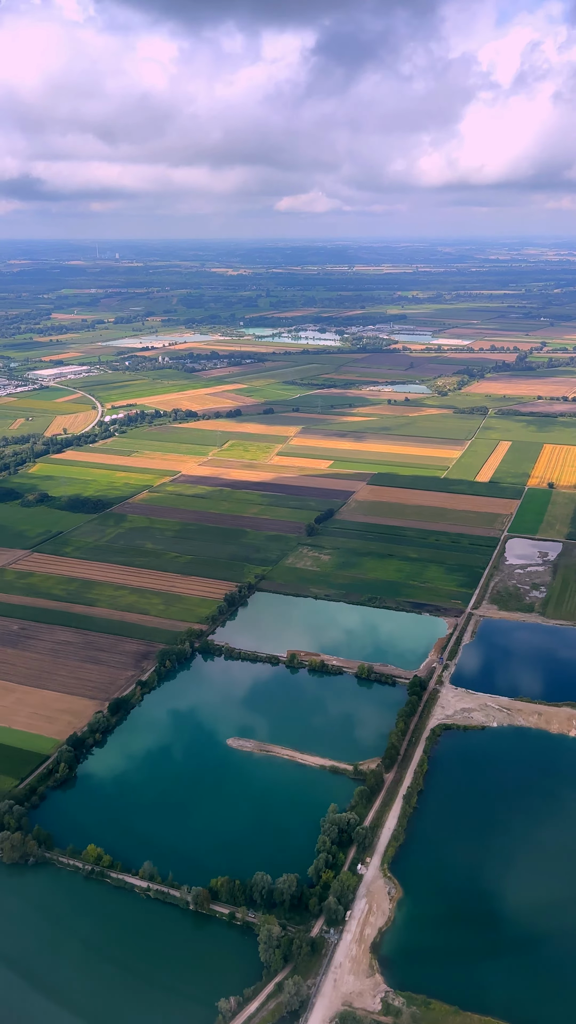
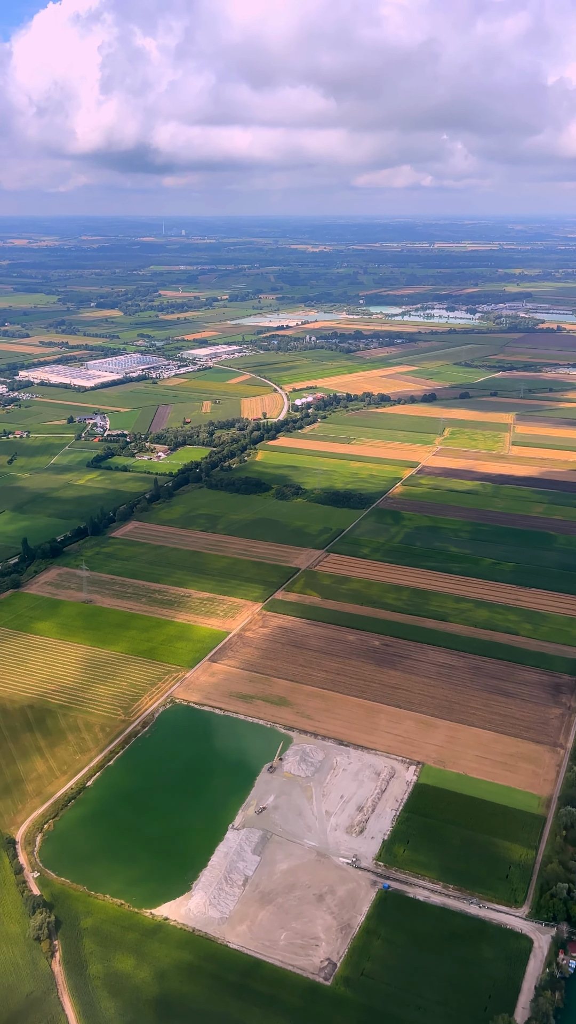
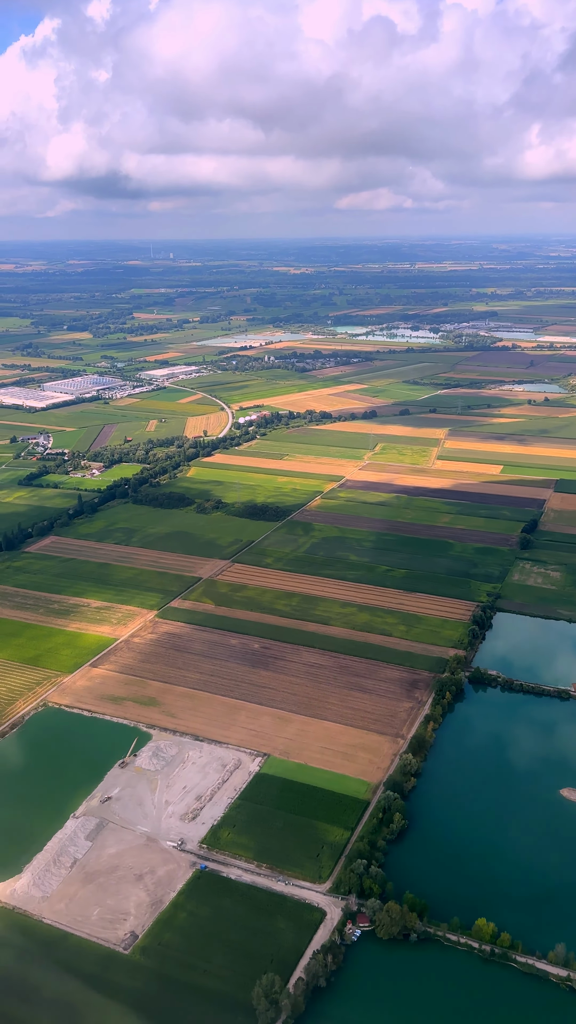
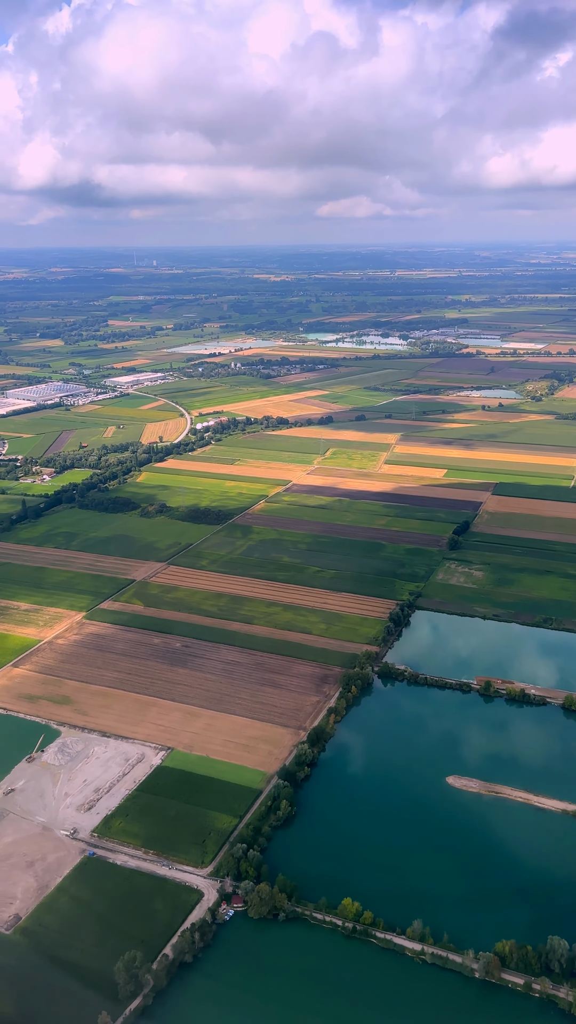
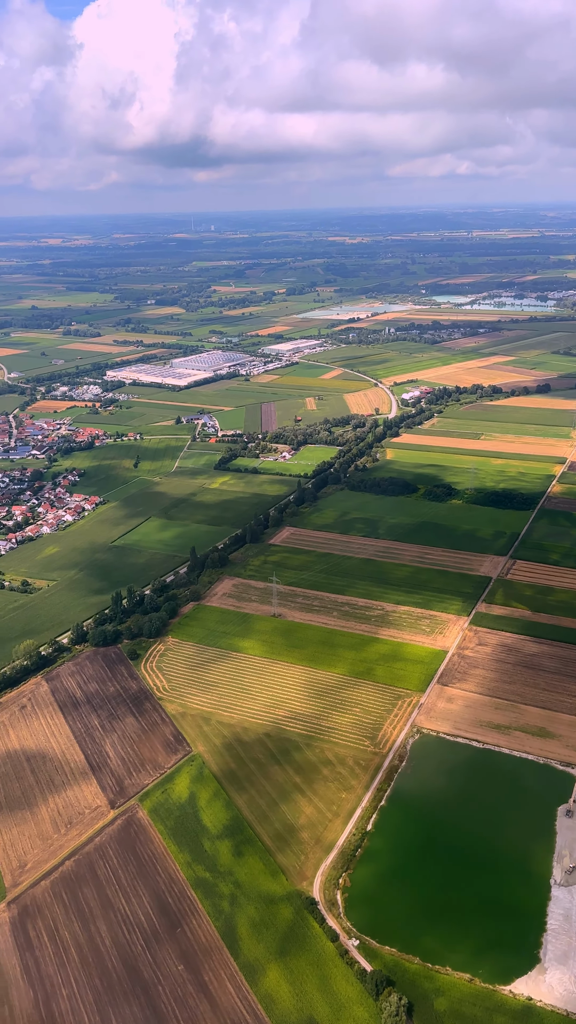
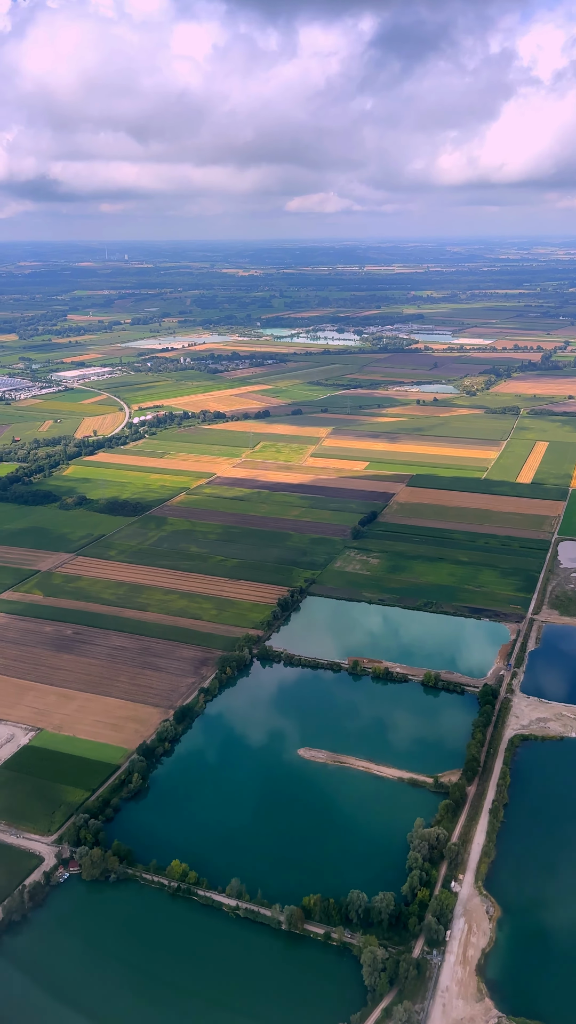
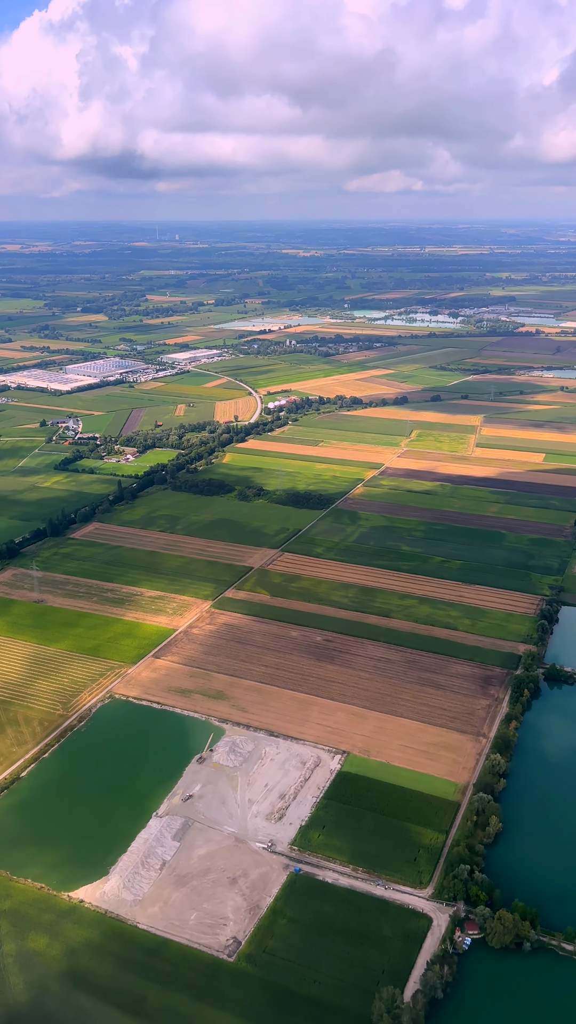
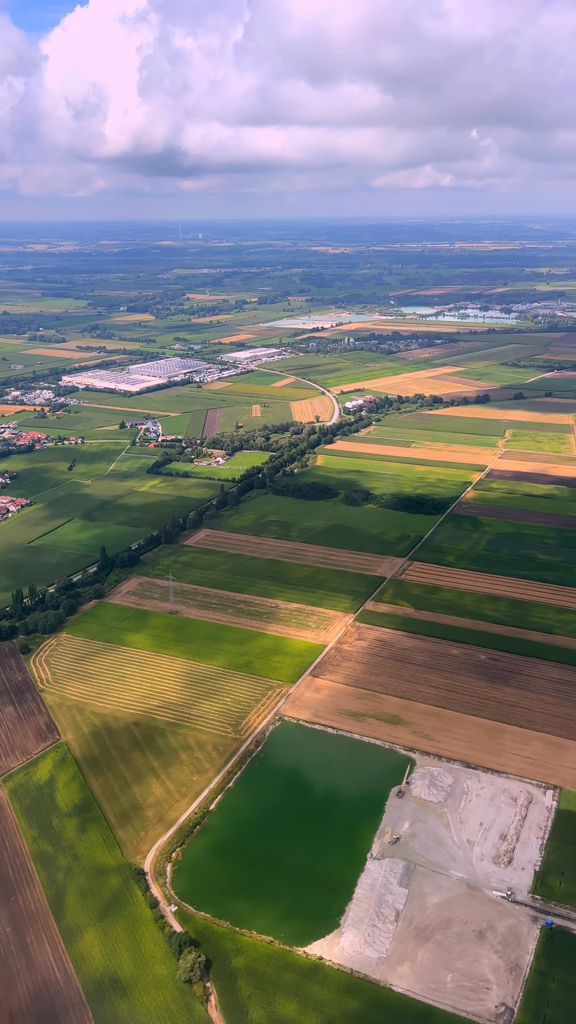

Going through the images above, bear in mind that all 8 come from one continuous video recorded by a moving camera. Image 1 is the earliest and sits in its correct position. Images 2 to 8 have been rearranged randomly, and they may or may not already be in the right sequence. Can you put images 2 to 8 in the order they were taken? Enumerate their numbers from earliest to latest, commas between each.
6, 4, 3, 7, 2, 8, 5
